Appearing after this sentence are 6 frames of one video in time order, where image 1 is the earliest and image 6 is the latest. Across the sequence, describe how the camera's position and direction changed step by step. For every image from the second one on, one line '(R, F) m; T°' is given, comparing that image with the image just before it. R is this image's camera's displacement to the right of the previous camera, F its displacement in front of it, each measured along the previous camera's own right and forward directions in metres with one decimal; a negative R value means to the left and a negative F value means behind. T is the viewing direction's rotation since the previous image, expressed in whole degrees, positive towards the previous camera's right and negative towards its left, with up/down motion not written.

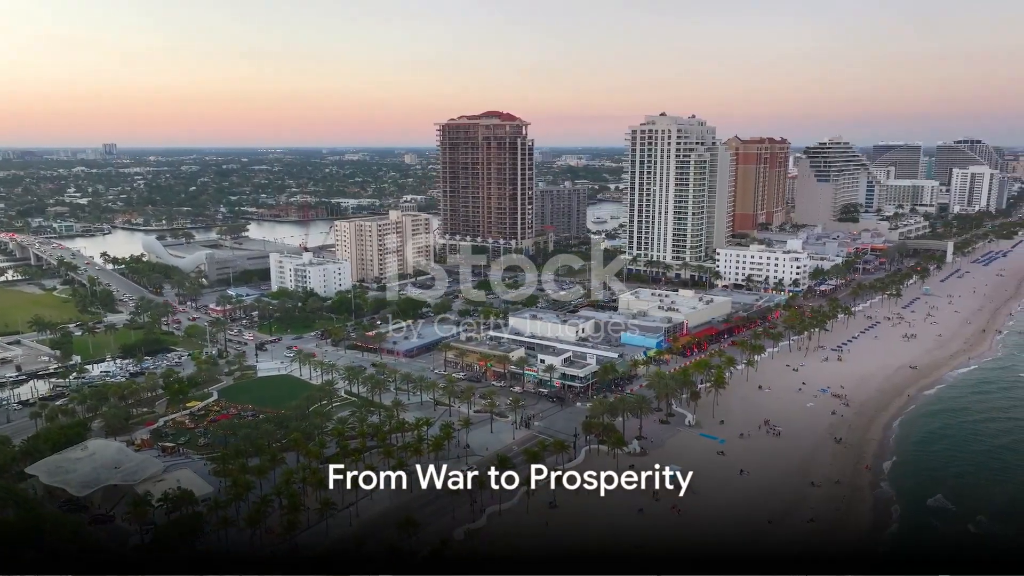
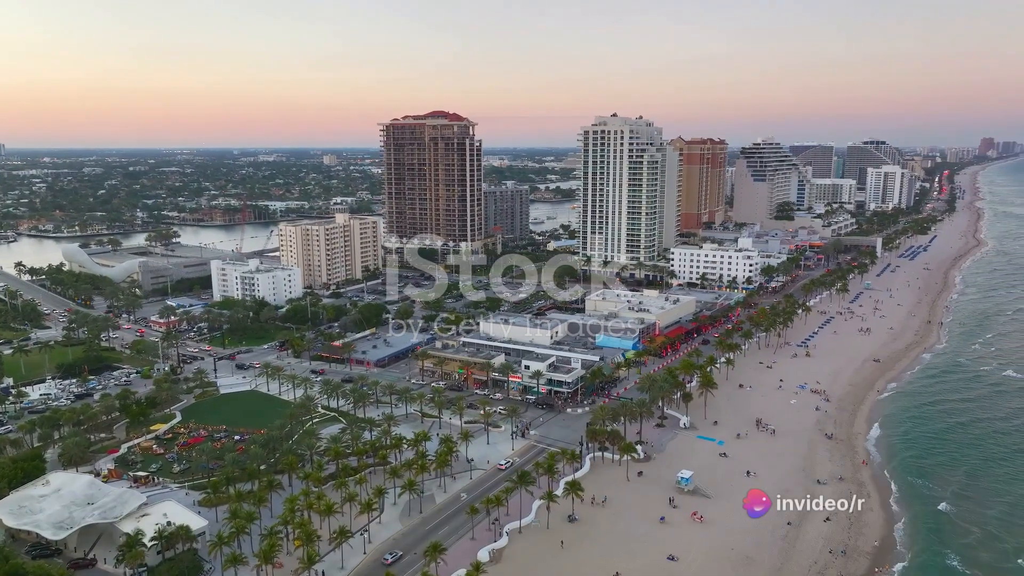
(-5.5, +2.3) m; +6°
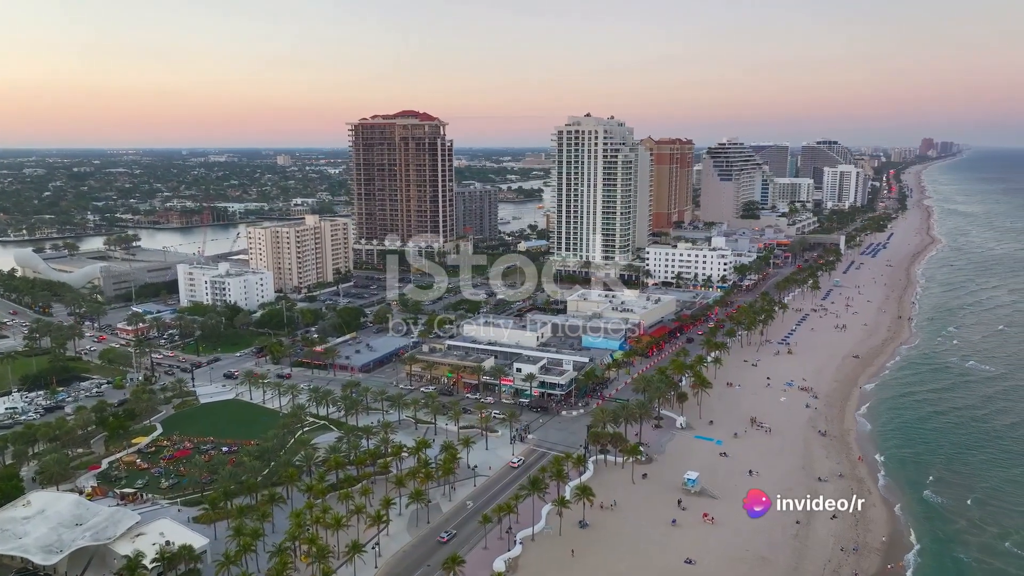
(-3.0, +1.0) m; +3°
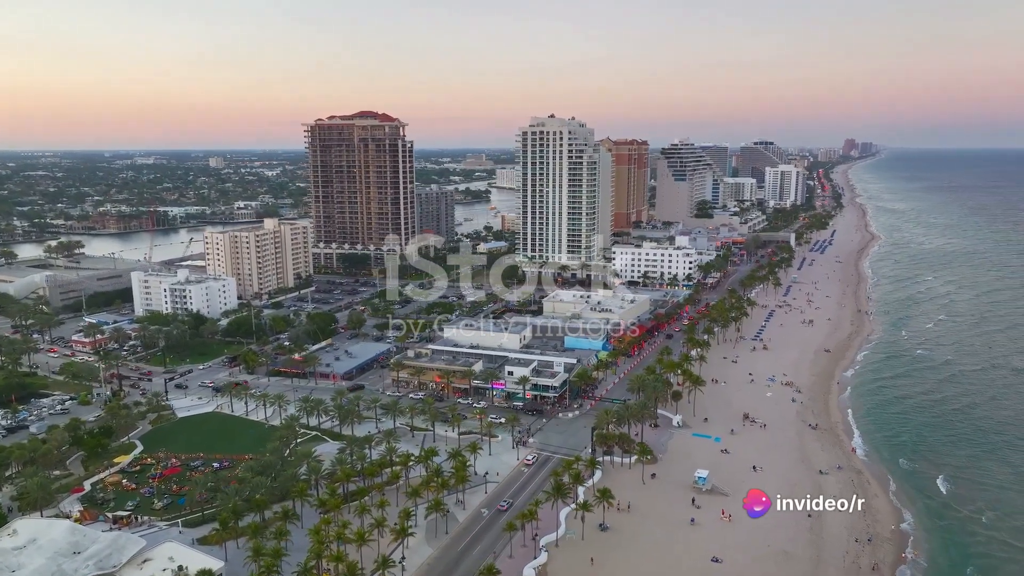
(-4.6, +0.8) m; +5°
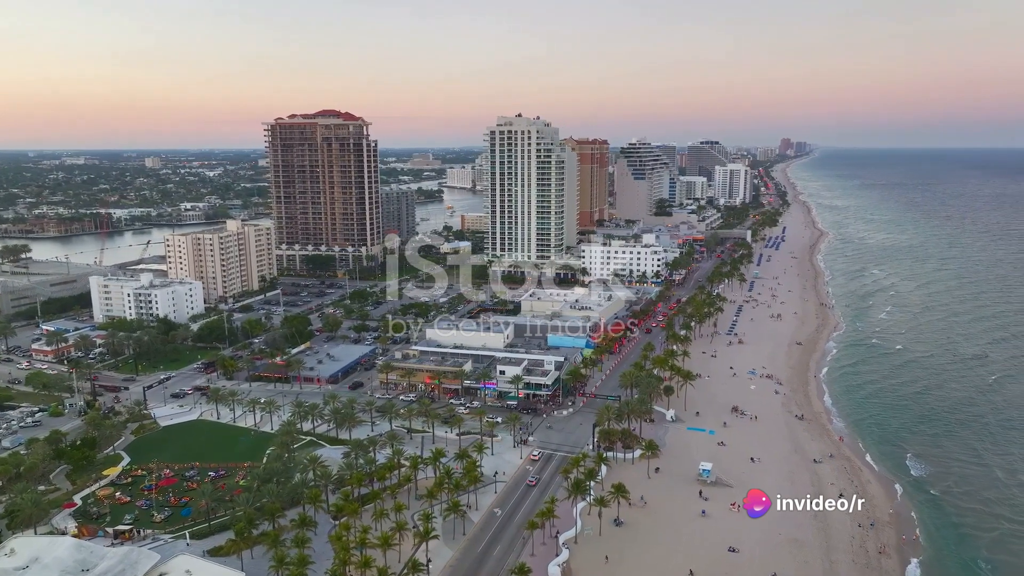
(-4.1, 0.0) m; +4°
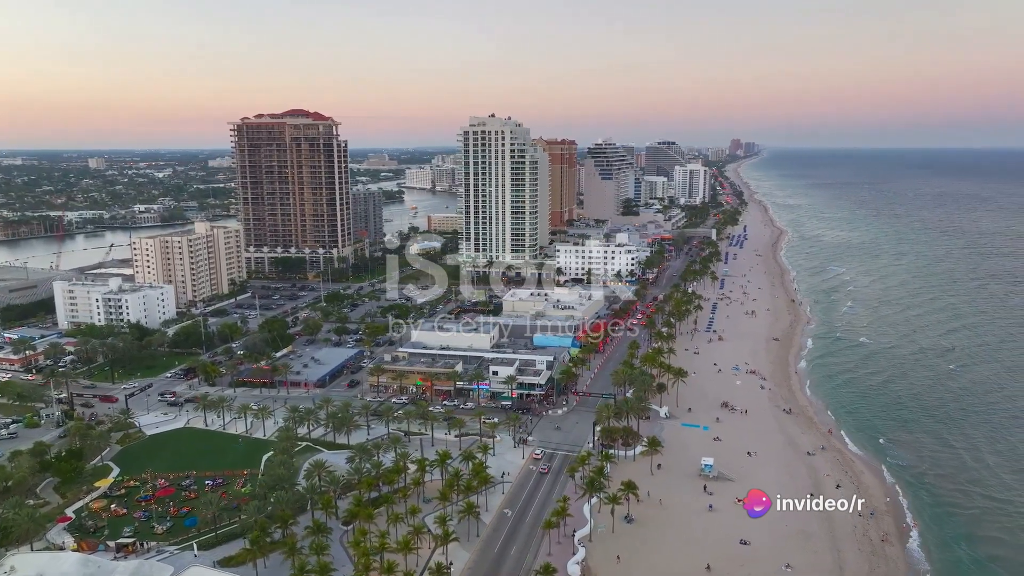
(-3.3, -0.1) m; +3°
